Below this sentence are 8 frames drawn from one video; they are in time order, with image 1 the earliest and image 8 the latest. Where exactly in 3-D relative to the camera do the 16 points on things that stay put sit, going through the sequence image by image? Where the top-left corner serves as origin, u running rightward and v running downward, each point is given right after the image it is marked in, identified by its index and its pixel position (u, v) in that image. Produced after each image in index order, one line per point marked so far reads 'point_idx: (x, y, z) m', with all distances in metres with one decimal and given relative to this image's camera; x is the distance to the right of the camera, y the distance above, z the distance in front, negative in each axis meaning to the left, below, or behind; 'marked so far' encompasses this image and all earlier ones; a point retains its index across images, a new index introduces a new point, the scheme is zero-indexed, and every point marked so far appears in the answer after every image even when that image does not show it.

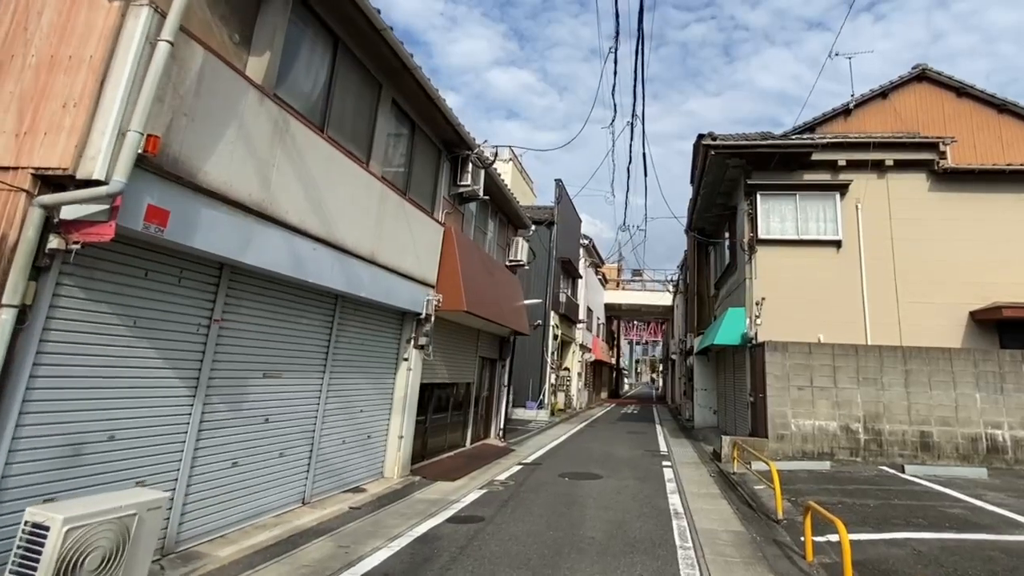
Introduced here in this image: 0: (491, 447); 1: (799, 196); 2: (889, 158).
0: (-0.4, -2.7, +10.0) m
1: (+5.9, +1.9, +12.1) m
2: (+7.6, +2.6, +11.9) m
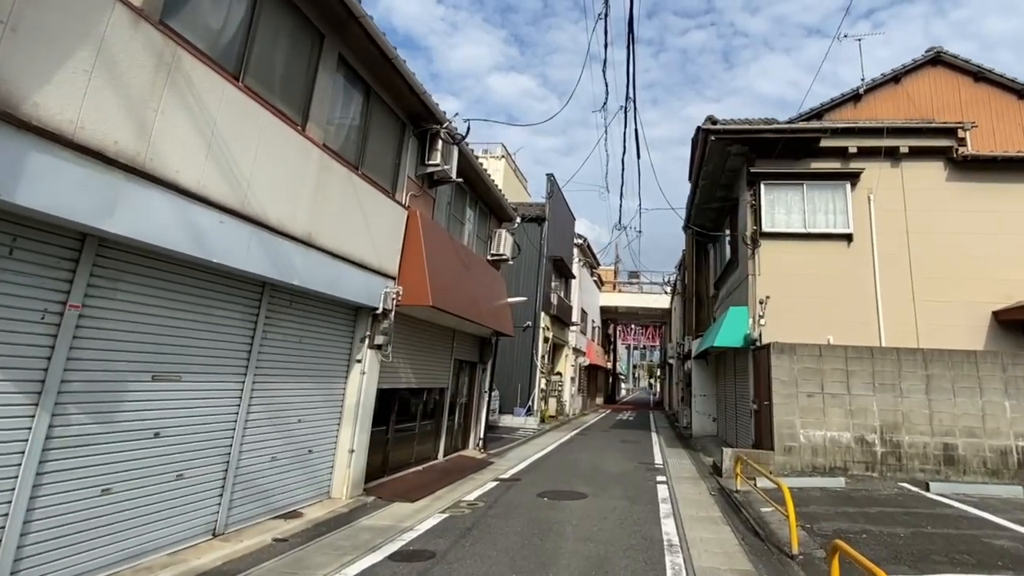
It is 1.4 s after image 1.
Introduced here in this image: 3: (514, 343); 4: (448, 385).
0: (-0.7, -2.6, +9.0) m
1: (+5.6, +1.9, +11.2) m
2: (+7.3, +2.6, +10.9) m
3: (0.0, -1.5, +16.5) m
4: (-1.0, -1.5, +9.0) m
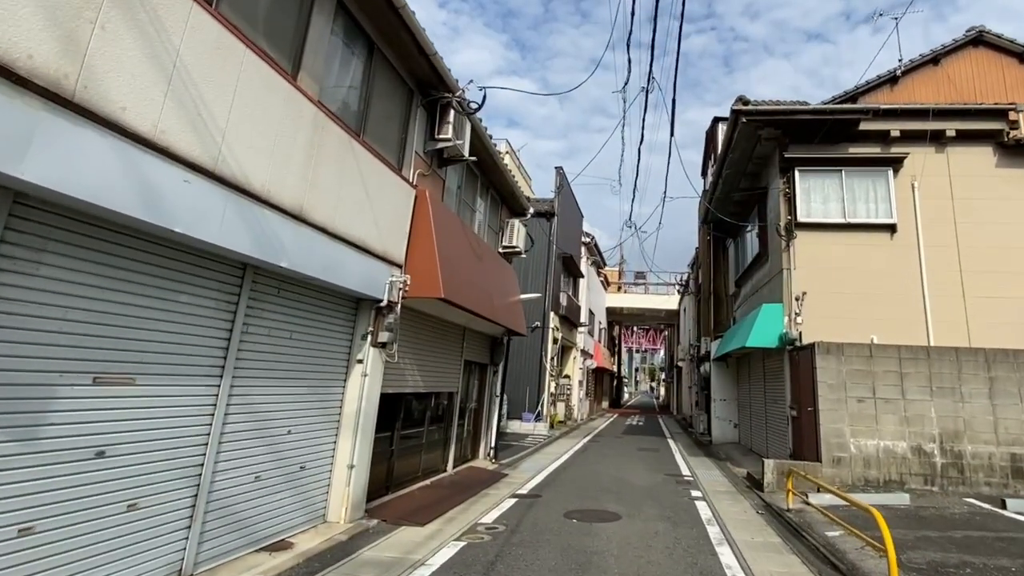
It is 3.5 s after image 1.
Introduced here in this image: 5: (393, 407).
0: (-0.5, -2.5, +8.0) m
1: (+5.8, +2.0, +10.3) m
2: (+7.5, +2.7, +10.0) m
3: (+0.2, -1.5, +15.6) m
4: (-0.8, -1.4, +8.1) m
5: (-1.3, -1.3, +6.3) m
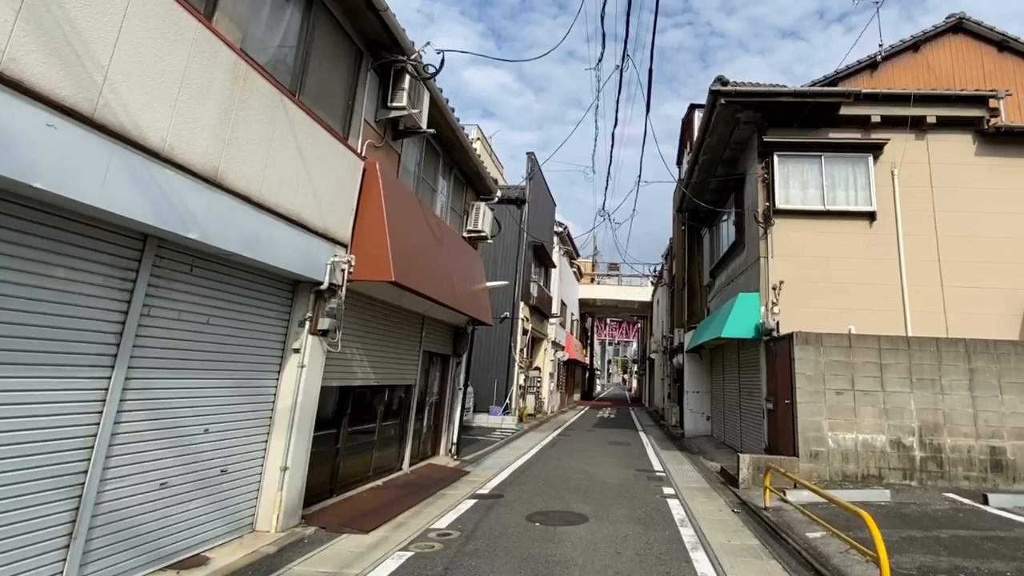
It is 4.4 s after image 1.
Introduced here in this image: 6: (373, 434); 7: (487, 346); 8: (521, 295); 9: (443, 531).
0: (-1.0, -2.3, +7.5) m
1: (+5.3, +2.2, +9.9) m
2: (+7.0, +2.9, +9.8) m
3: (-0.6, -1.2, +15.0) m
4: (-1.2, -1.2, +7.5) m
5: (-1.7, -1.1, +5.7) m
6: (-1.5, -1.6, +6.4) m
7: (-0.7, -1.5, +15.0) m
8: (+0.2, -0.2, +15.1) m
9: (-0.6, -2.1, +5.1) m
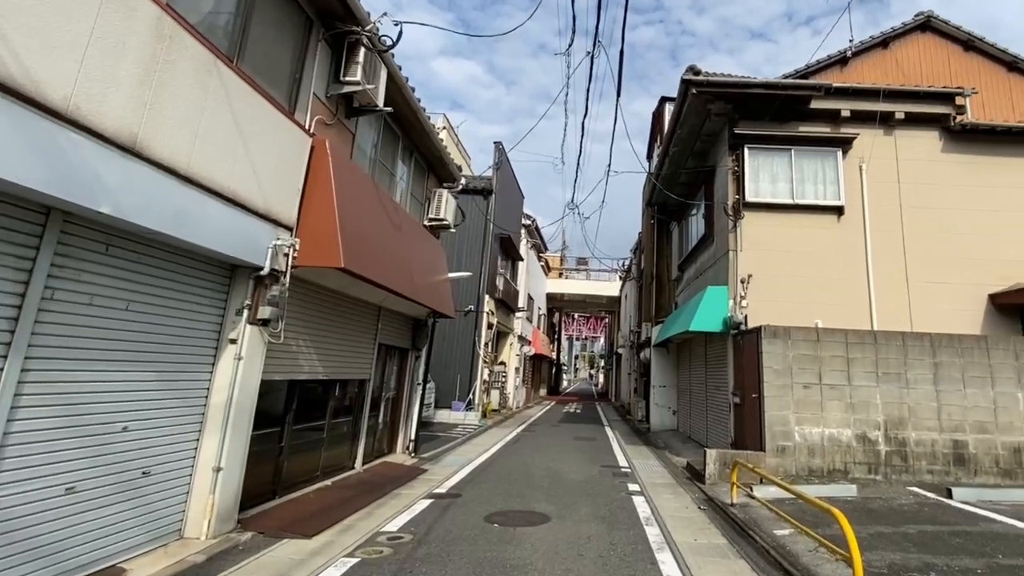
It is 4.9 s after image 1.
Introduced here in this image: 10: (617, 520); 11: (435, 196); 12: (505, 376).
0: (-1.4, -2.2, +7.1) m
1: (+4.7, +2.3, +9.9) m
2: (+6.4, +3.0, +9.8) m
3: (-1.5, -1.0, +14.7) m
4: (-1.7, -1.1, +7.1) m
5: (-2.1, -1.0, +5.3) m
6: (-2.0, -1.5, +6.0) m
7: (-1.5, -1.3, +14.6) m
8: (-0.6, 0.0, +14.8) m
9: (-0.9, -2.0, +4.7) m
10: (+1.0, -2.2, +5.5) m
11: (-1.1, +1.3, +8.5) m
12: (-0.3, -2.7, +18.4) m
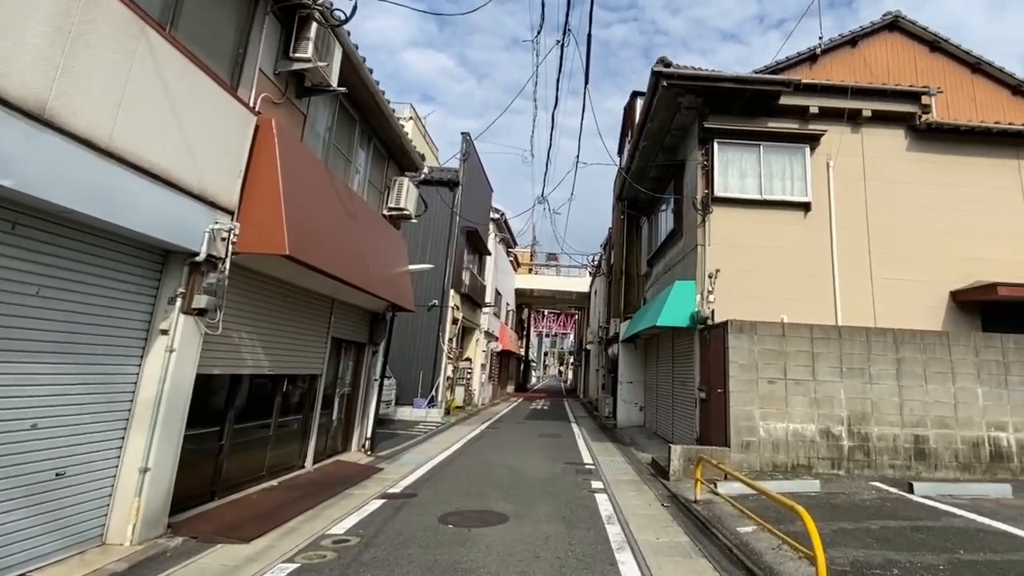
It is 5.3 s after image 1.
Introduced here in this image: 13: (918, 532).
0: (-1.9, -2.1, +6.8) m
1: (+4.1, +2.4, +9.8) m
2: (+5.9, +3.0, +9.8) m
3: (-2.2, -0.9, +14.3) m
4: (-2.2, -0.9, +6.8) m
5: (-2.4, -0.9, +5.0) m
6: (-2.4, -1.4, +5.7) m
7: (-2.3, -1.2, +14.3) m
8: (-1.4, +0.1, +14.5) m
9: (-1.3, -1.9, +4.4) m
10: (+0.6, -2.1, +5.3) m
11: (-1.6, +1.5, +8.2) m
12: (-1.2, -2.6, +18.2) m
13: (+3.4, -2.0, +5.0) m
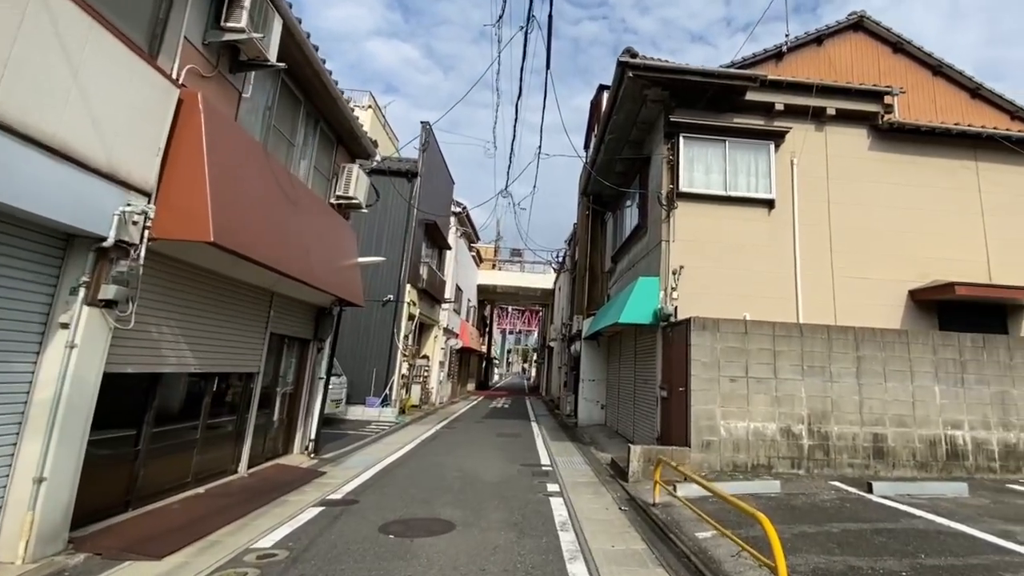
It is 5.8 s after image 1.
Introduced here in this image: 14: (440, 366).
0: (-2.4, -2.0, +6.4) m
1: (+3.5, +2.4, +9.7) m
2: (+5.2, +3.1, +9.8) m
3: (-3.1, -0.8, +13.9) m
4: (-2.7, -0.9, +6.3) m
5: (-2.8, -0.8, +4.5) m
6: (-2.8, -1.3, +5.3) m
7: (-3.2, -1.0, +13.9) m
8: (-2.3, +0.2, +14.1) m
9: (-1.7, -1.8, +4.1) m
10: (+0.2, -2.0, +5.0) m
11: (-2.2, +1.5, +7.8) m
12: (-2.3, -2.5, +17.8) m
13: (+3.0, -2.0, +4.8) m
14: (-2.1, -2.6, +19.0) m
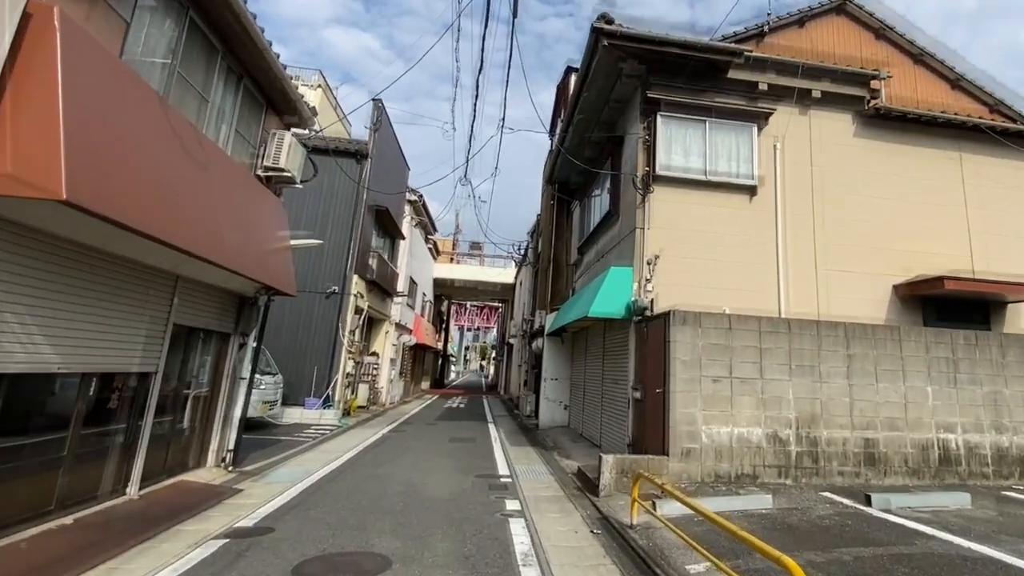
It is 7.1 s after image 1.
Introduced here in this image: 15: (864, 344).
0: (-2.8, -1.8, +5.3) m
1: (+2.9, +2.5, +9.0) m
2: (+4.6, +3.2, +9.2) m
3: (-4.0, -0.6, +12.7) m
4: (-3.1, -0.7, +5.2) m
5: (-3.1, -0.6, +3.4) m
6: (-3.1, -1.1, +4.2) m
7: (-4.1, -0.9, +12.7) m
8: (-3.2, +0.4, +13.0) m
9: (-2.0, -1.7, +3.0) m
10: (-0.2, -1.9, +4.1) m
11: (-2.6, +1.7, +6.7) m
12: (-3.5, -2.3, +16.7) m
13: (+2.7, -1.9, +4.1) m
14: (-3.3, -2.4, +17.9) m
15: (+4.2, -0.6, +7.0) m
